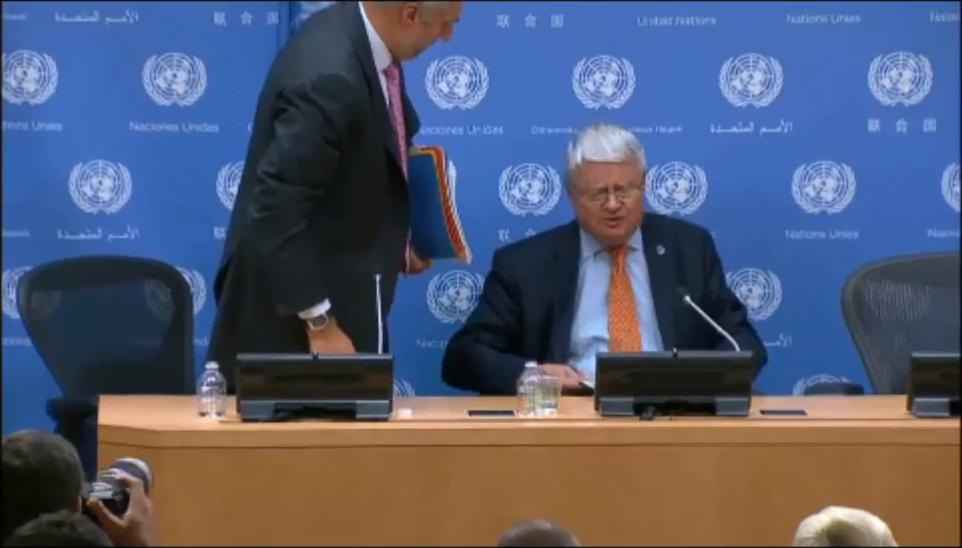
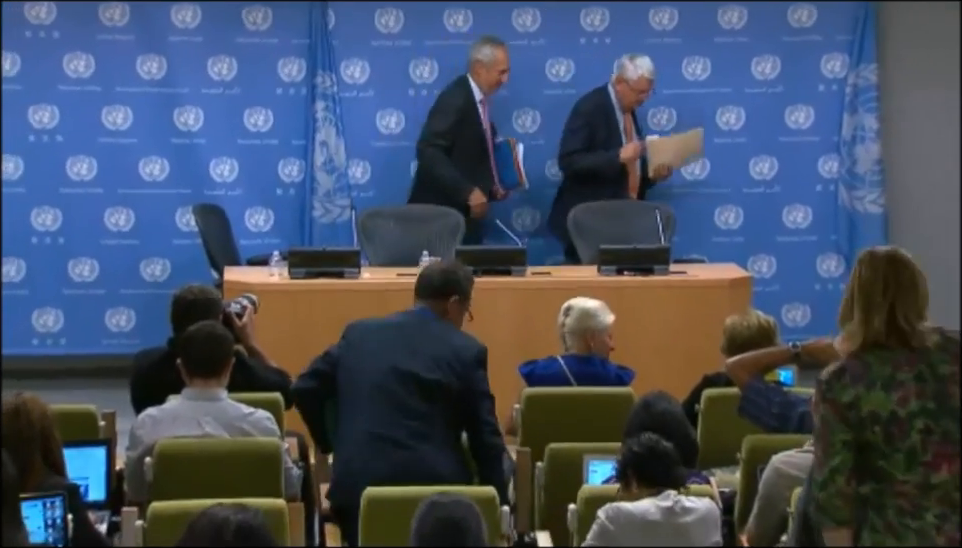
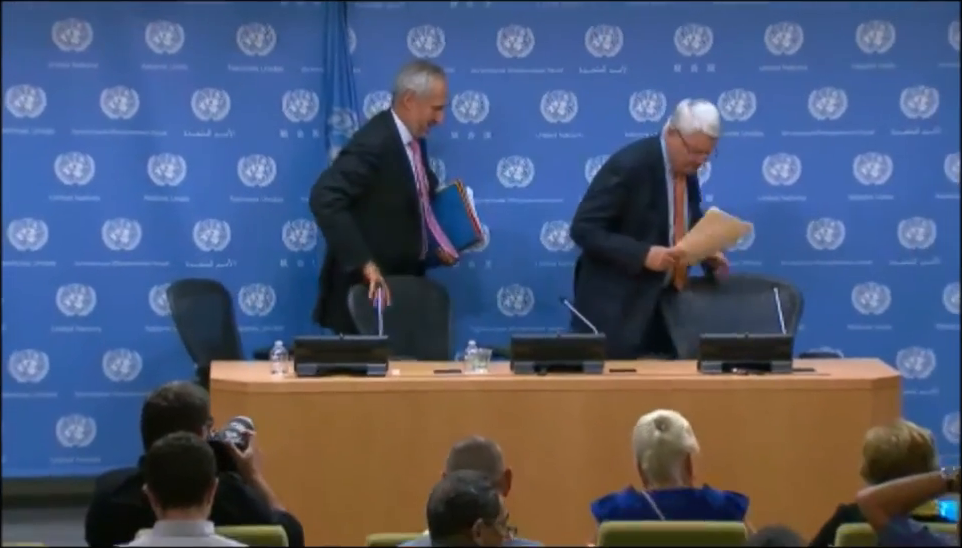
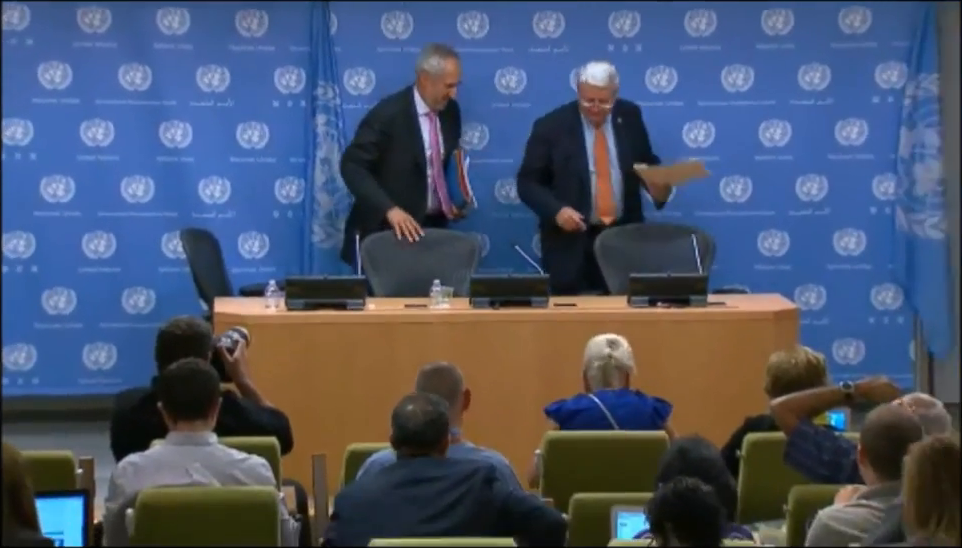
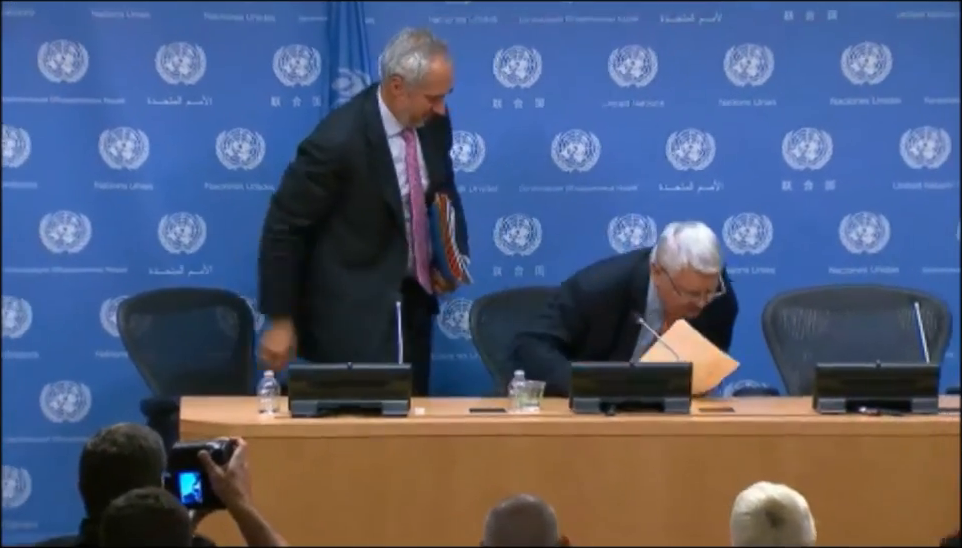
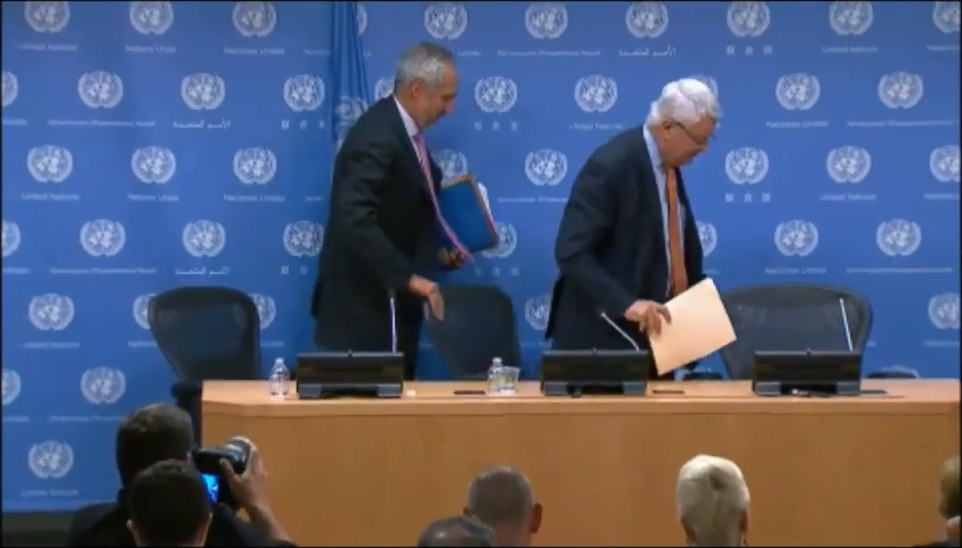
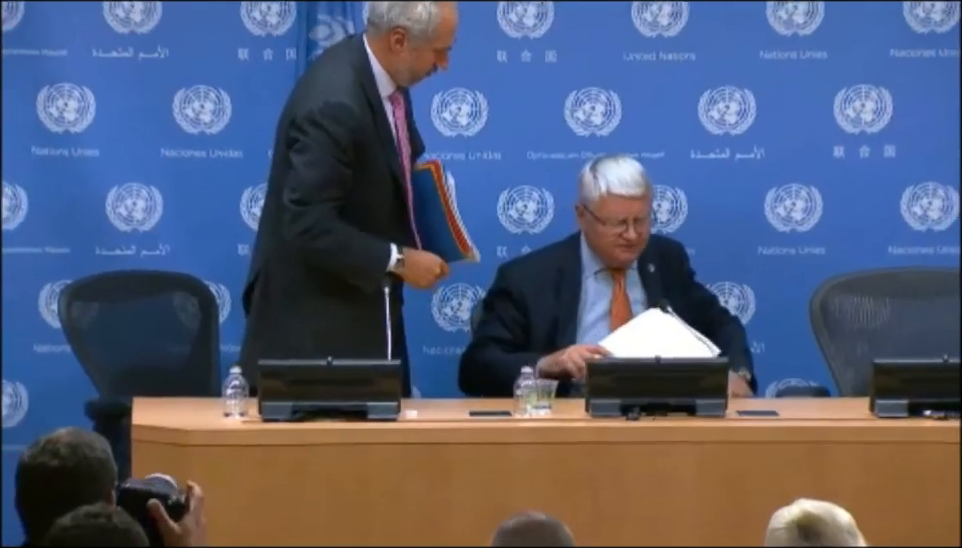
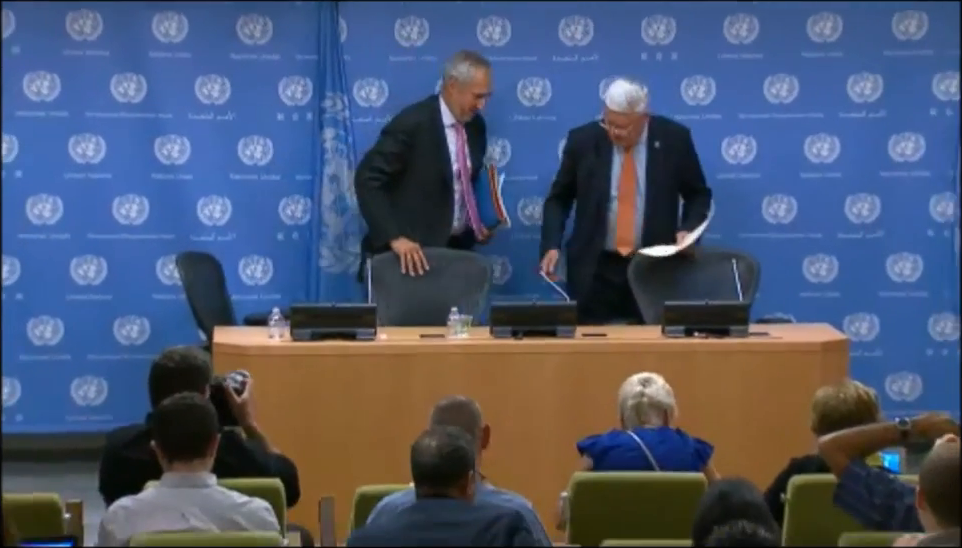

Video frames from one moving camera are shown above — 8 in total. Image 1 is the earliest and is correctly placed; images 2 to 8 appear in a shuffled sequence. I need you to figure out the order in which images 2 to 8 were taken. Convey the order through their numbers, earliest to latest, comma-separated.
7, 5, 6, 3, 8, 4, 2
